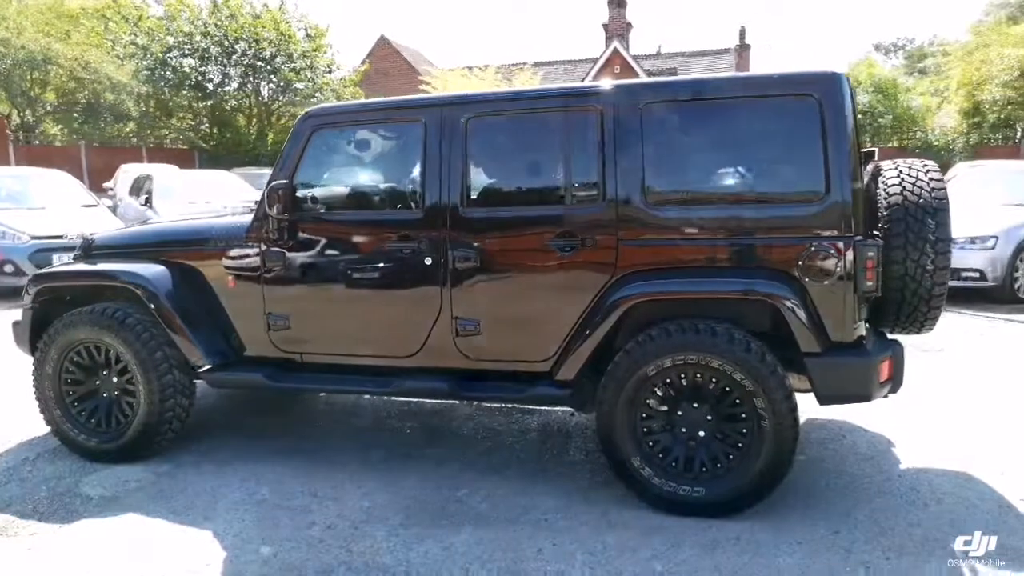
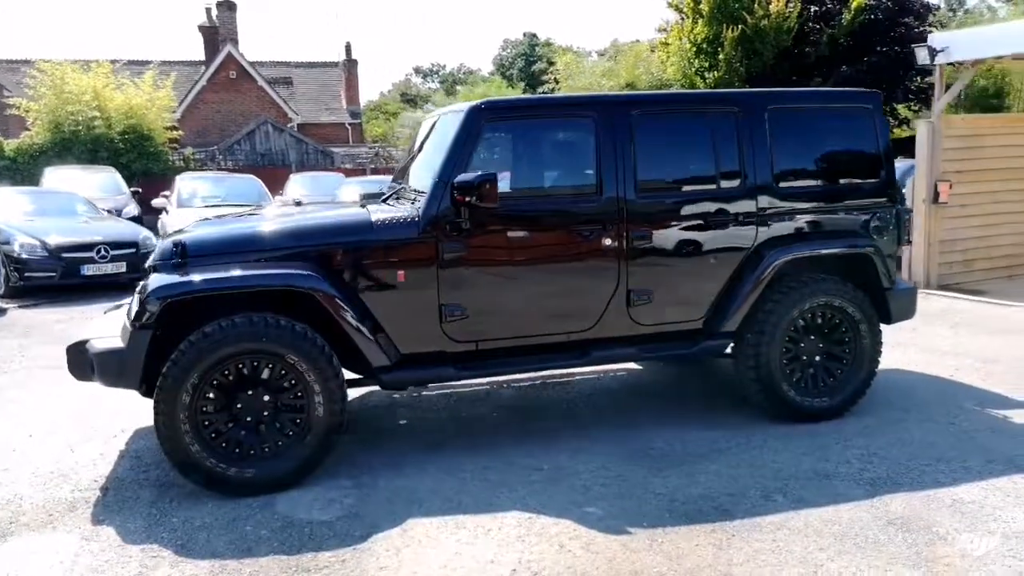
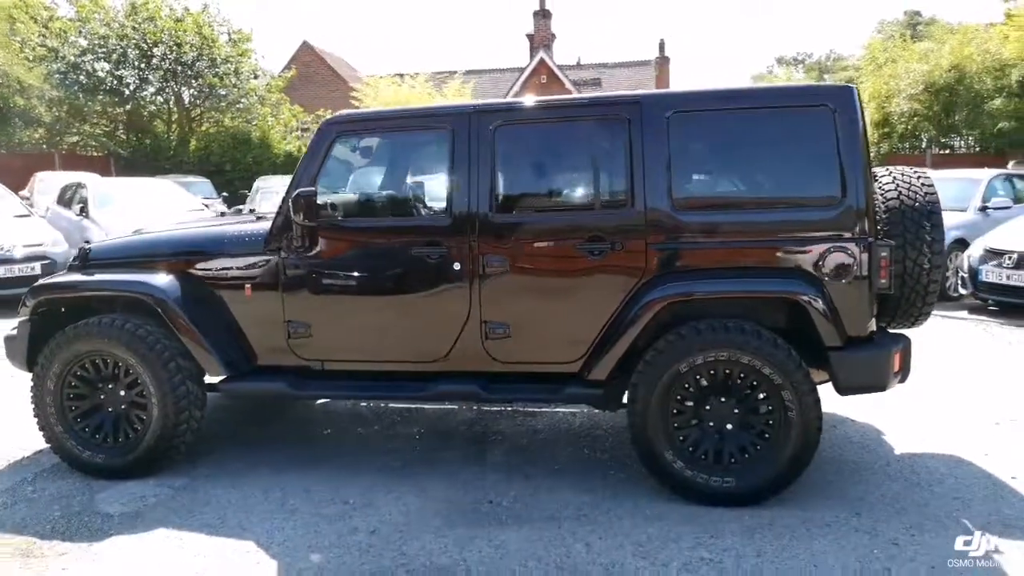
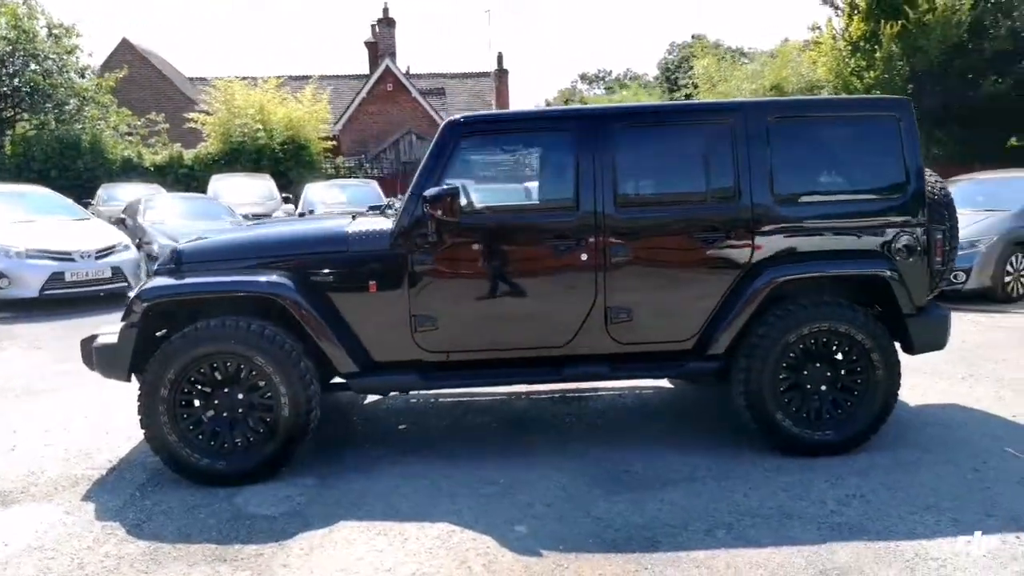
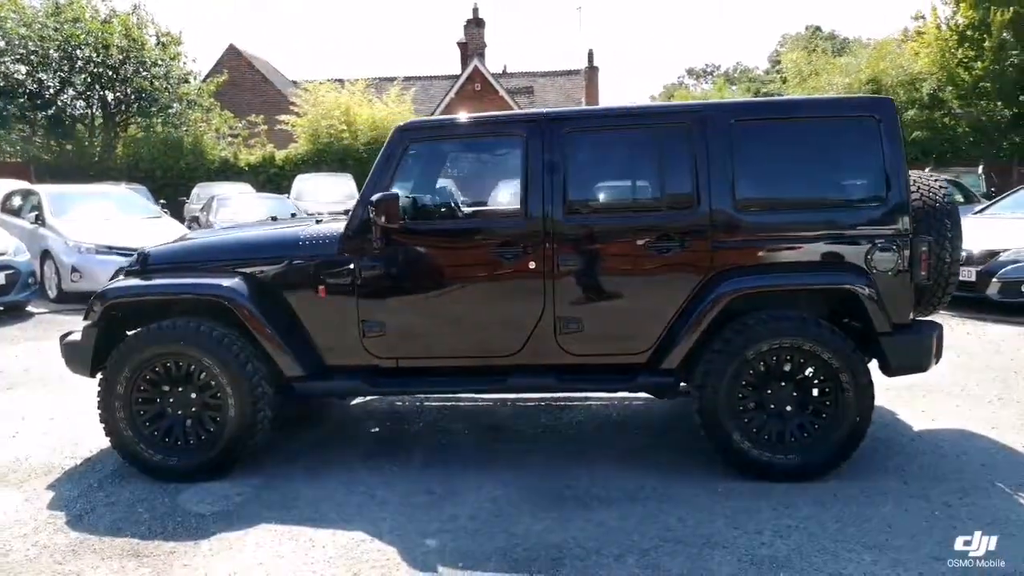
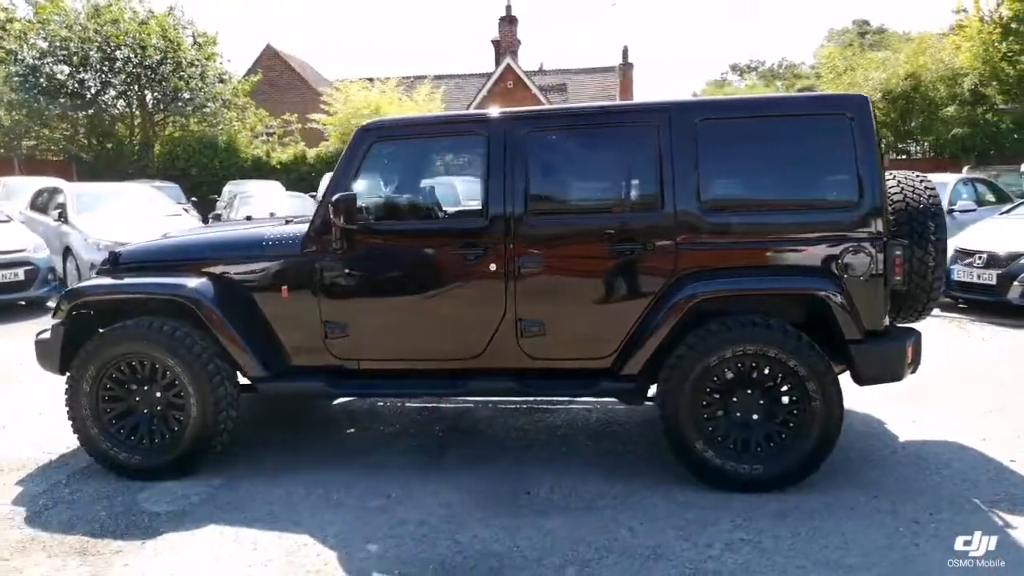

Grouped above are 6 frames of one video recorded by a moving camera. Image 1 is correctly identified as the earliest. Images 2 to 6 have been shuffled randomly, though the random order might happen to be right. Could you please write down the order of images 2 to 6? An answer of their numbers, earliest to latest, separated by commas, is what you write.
3, 6, 5, 4, 2
